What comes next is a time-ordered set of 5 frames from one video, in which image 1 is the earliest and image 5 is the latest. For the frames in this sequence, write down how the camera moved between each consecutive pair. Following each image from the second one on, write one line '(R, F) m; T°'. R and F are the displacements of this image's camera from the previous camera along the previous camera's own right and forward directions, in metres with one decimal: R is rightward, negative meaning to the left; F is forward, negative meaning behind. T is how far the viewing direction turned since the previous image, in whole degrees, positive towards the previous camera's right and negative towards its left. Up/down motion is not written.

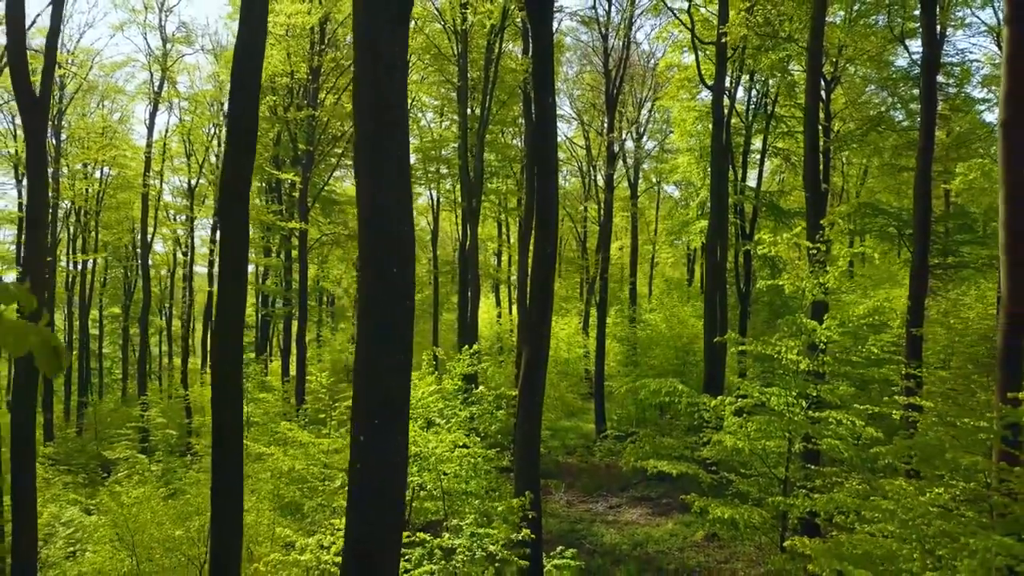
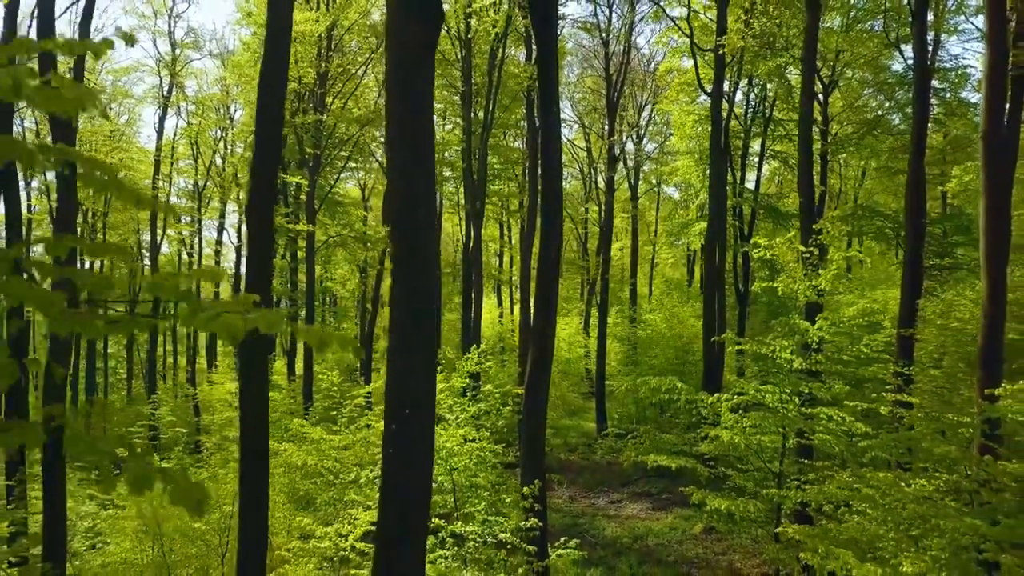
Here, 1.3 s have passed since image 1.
(-0.1, -0.3) m; 0°
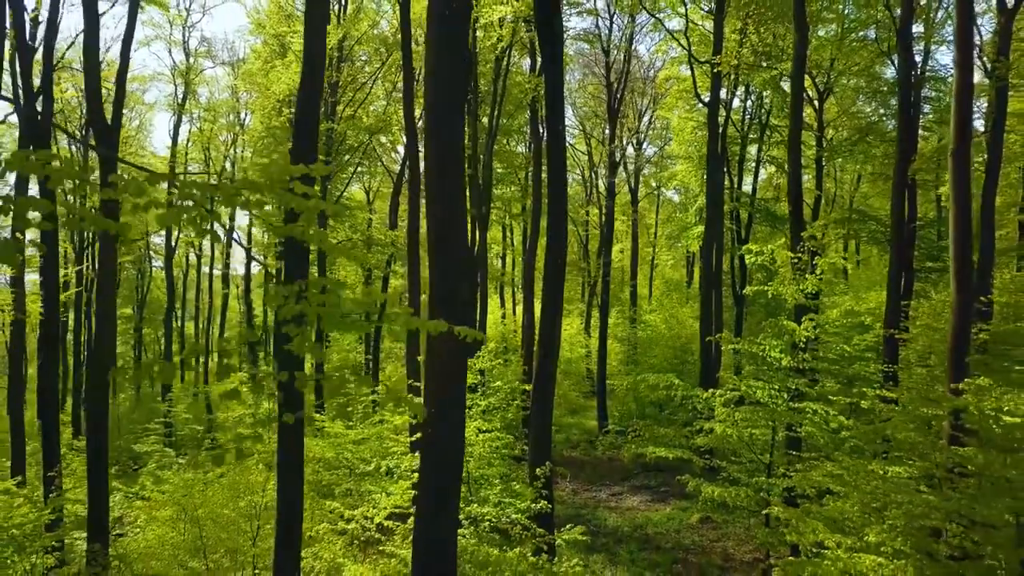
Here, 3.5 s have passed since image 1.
(-0.1, -0.6) m; 0°
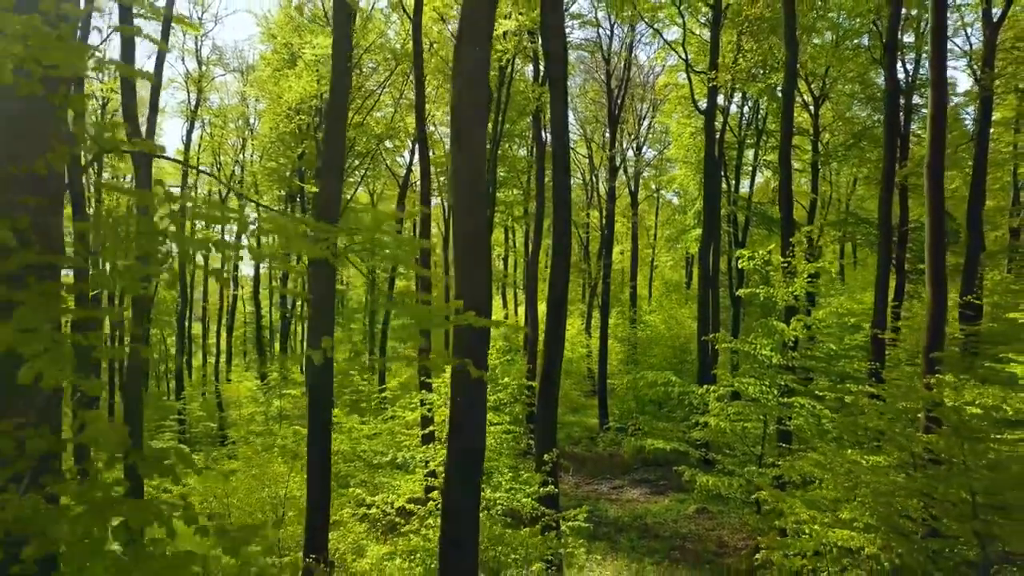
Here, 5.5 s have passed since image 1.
(-0.1, -0.5) m; 0°
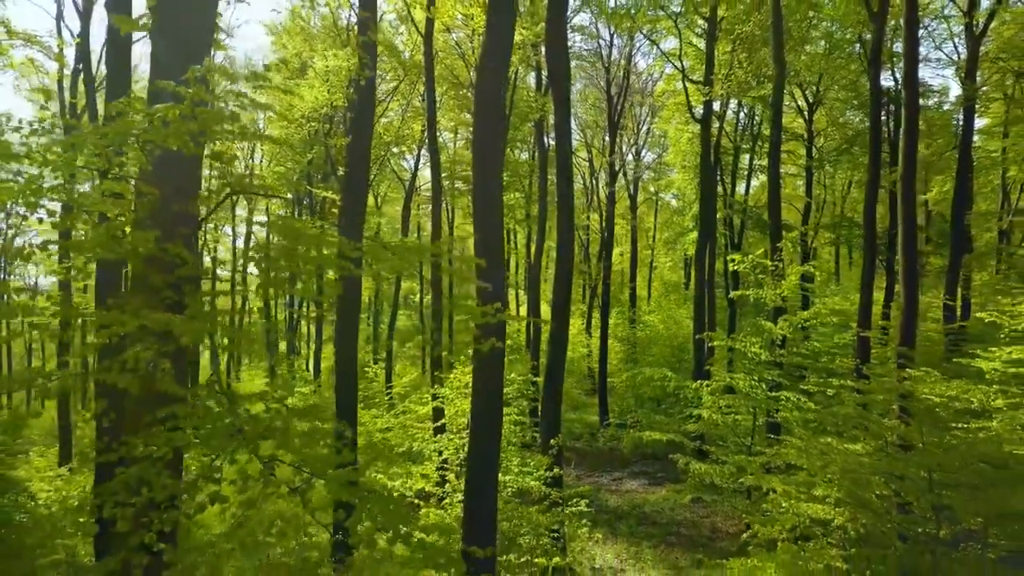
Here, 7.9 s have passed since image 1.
(-0.1, -0.6) m; 0°
